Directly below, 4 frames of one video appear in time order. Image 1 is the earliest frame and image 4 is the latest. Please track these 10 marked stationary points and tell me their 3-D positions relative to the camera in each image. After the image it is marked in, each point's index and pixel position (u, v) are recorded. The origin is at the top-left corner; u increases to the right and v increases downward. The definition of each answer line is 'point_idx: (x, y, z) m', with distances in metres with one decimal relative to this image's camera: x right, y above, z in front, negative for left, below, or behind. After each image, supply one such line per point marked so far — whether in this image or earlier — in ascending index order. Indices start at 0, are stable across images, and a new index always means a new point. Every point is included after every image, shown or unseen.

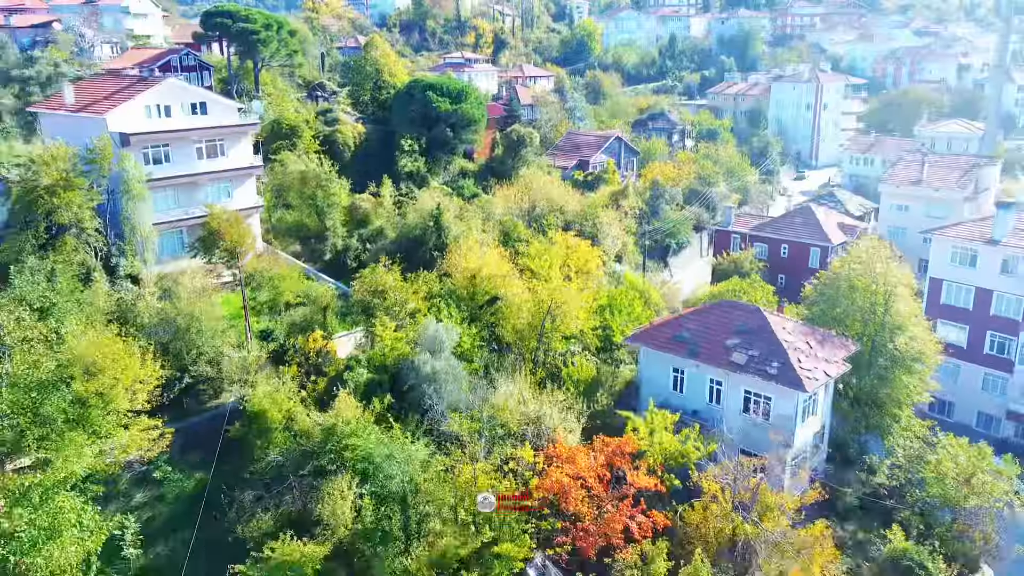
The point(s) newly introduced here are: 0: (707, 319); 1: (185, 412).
0: (+4.5, -0.7, +18.7) m
1: (-7.1, -2.7, +17.6) m
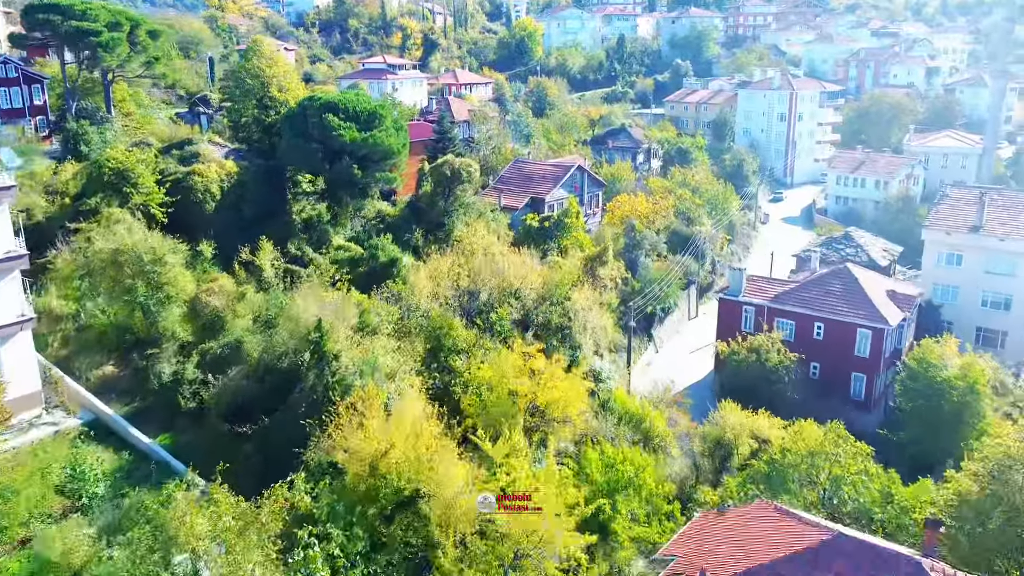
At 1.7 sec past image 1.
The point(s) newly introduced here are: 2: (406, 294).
0: (+3.7, -3.5, +9.9) m
1: (-7.8, -5.7, +7.9) m
2: (-2.5, -0.1, +18.7) m
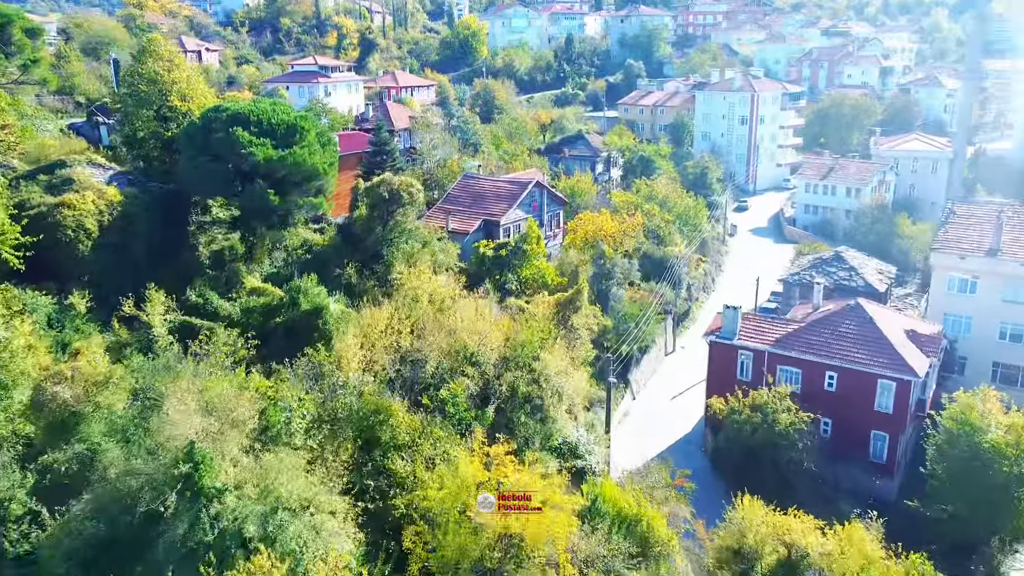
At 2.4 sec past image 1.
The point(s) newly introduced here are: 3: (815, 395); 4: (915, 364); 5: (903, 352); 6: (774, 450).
0: (+3.6, -4.6, +6.0) m
1: (-7.7, -7.1, +3.2) m
2: (-3.2, -1.4, +14.3) m
3: (+7.4, -2.6, +19.8) m
4: (+9.2, -1.8, +18.5) m
5: (+9.1, -1.5, +18.9) m
6: (+5.9, -3.7, +18.4) m
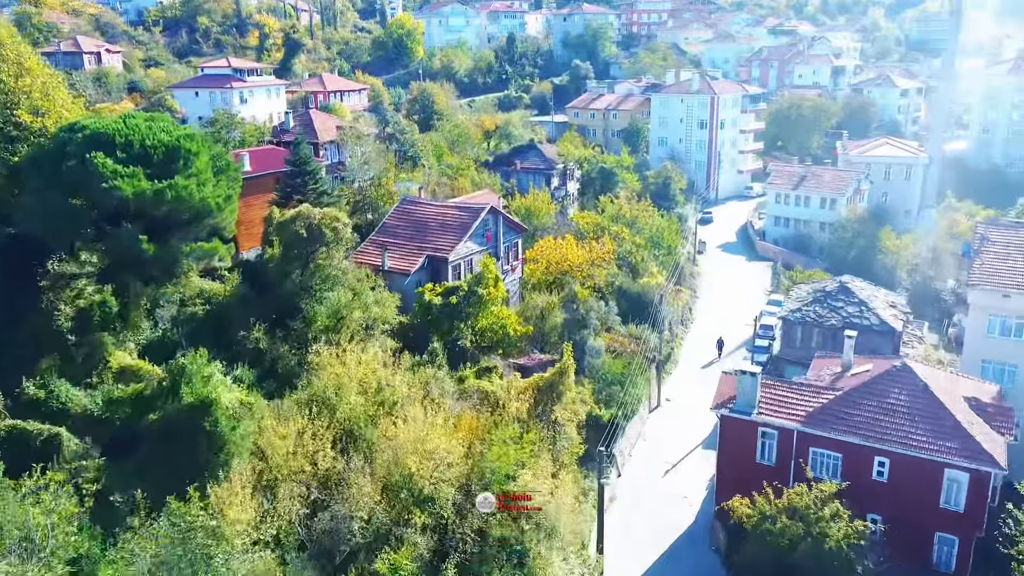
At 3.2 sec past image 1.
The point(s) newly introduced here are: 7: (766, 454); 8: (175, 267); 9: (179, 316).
0: (+3.9, -5.9, +1.5) m
1: (-7.1, -8.6, -2.1) m
2: (-3.6, -2.8, +9.3) m
3: (+6.7, -3.8, +15.5) m
4: (+8.5, -2.9, +14.4) m
5: (+8.4, -2.7, +14.7) m
6: (+5.3, -4.9, +14.1) m
7: (+5.2, -3.4, +16.4) m
8: (-7.3, +0.5, +17.6) m
9: (-7.1, -0.6, +17.2) m
